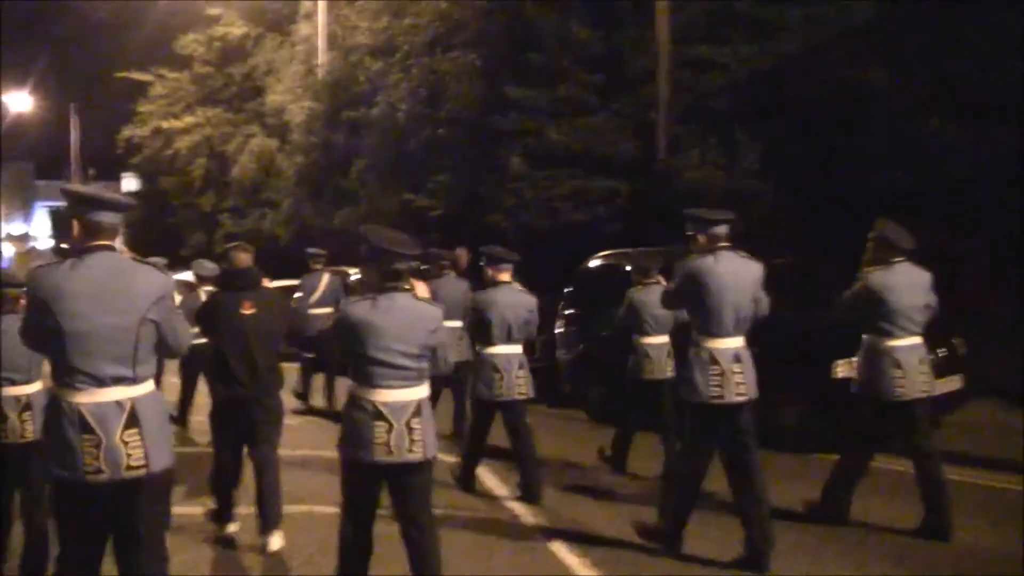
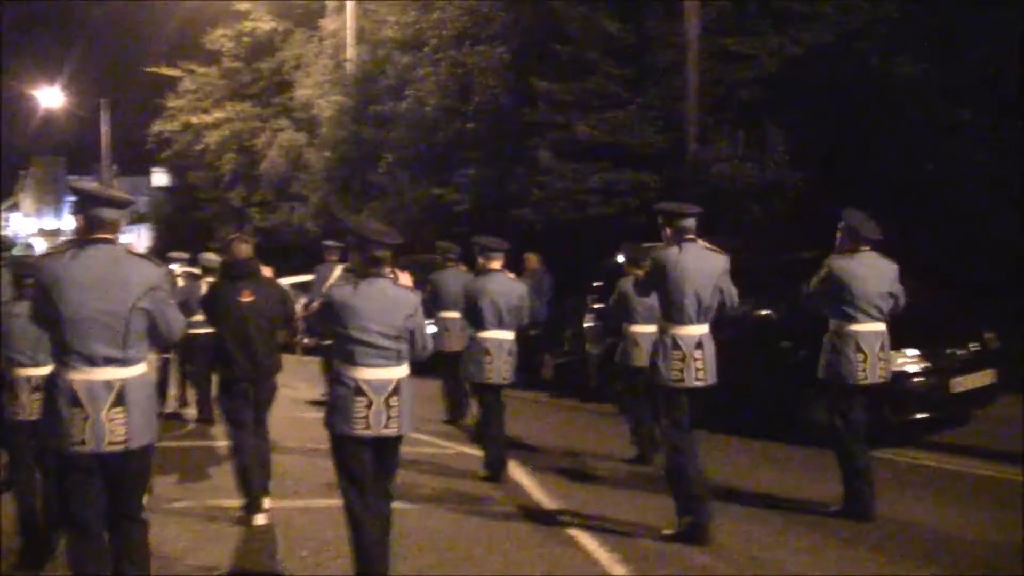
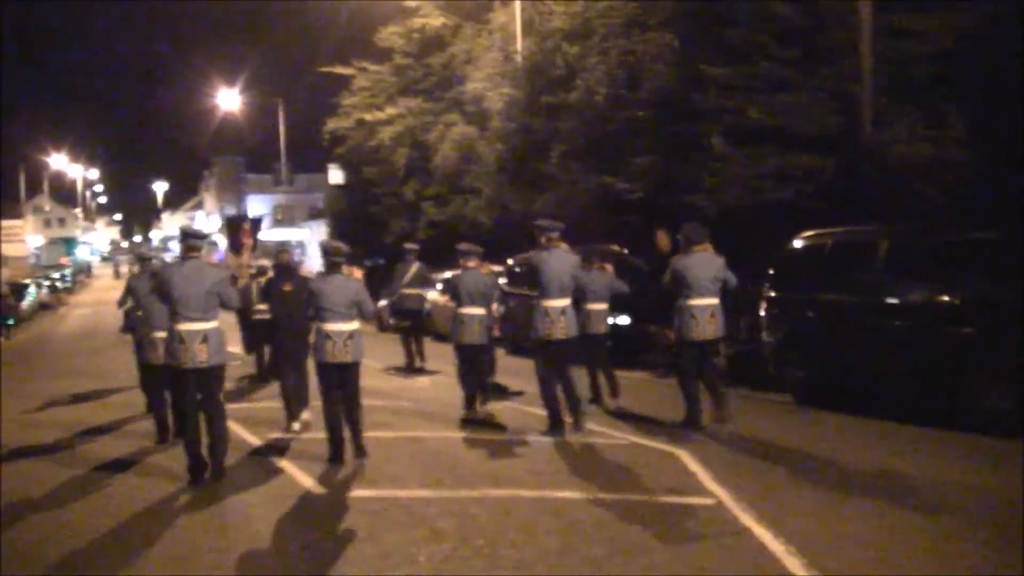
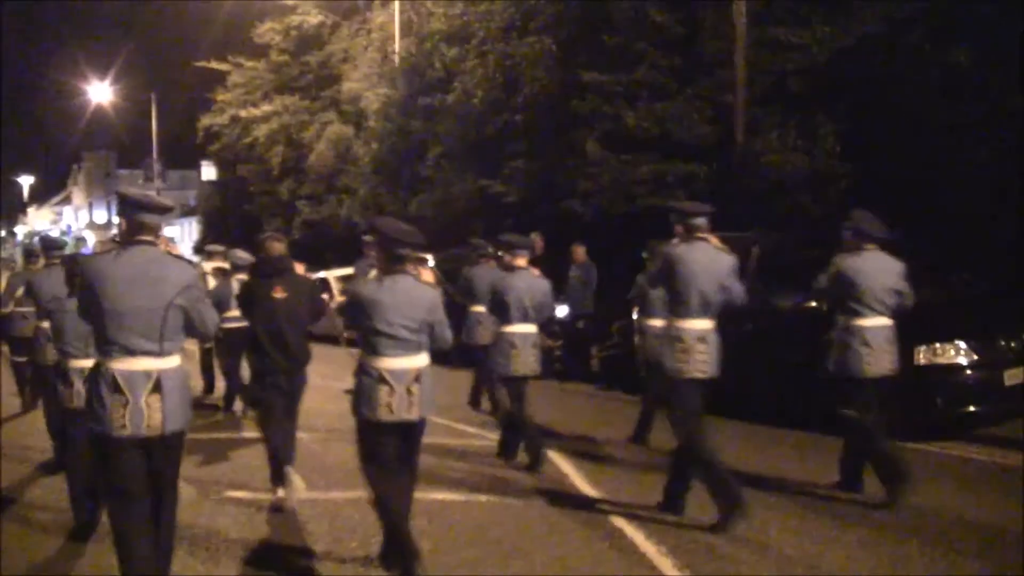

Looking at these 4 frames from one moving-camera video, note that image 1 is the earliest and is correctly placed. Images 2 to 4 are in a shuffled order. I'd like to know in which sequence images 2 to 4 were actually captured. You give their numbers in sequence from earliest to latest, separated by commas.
2, 4, 3
